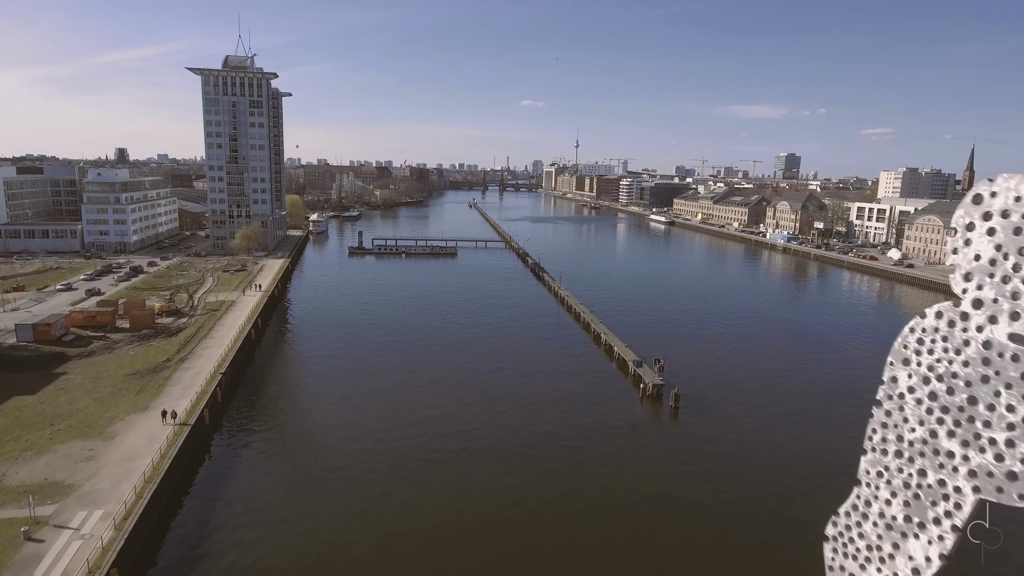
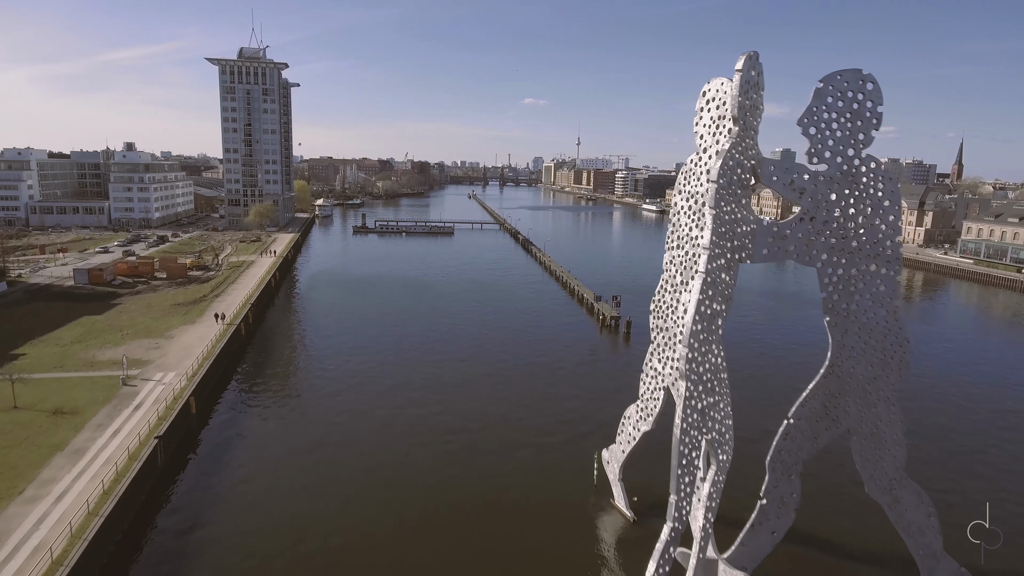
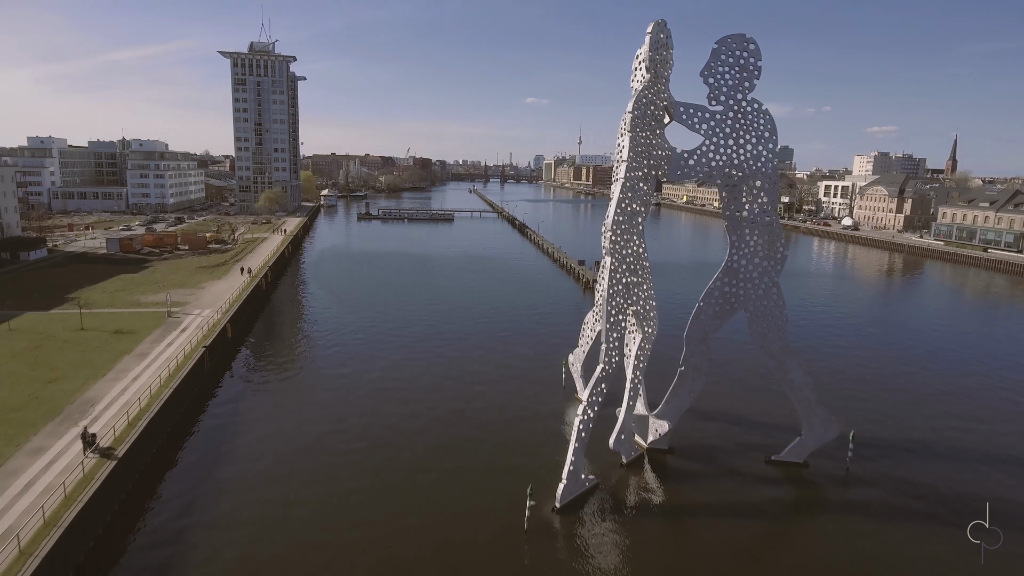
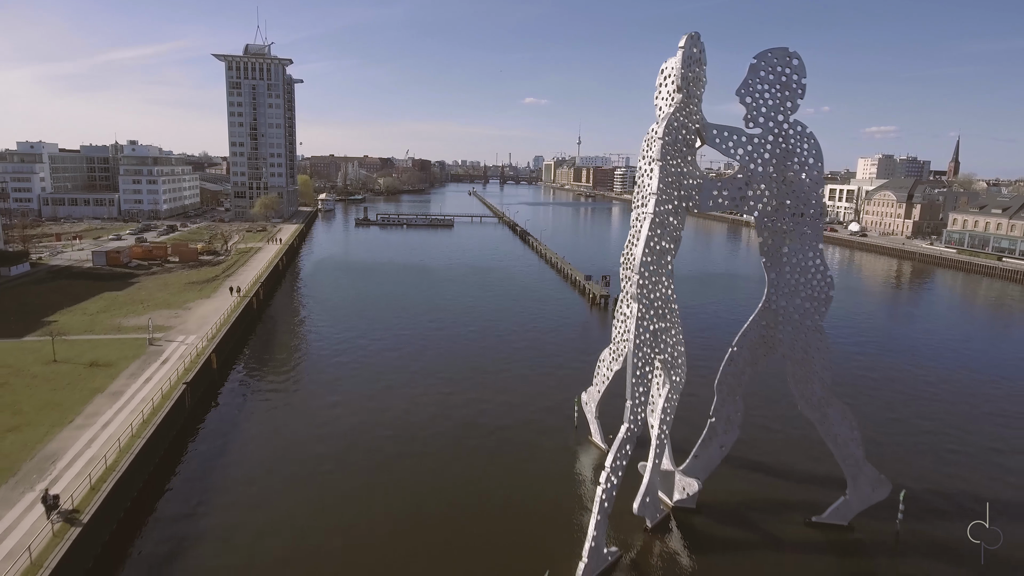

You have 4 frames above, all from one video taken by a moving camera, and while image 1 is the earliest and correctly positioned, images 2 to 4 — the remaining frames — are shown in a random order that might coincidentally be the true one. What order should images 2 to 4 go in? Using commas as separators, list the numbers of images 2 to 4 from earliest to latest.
2, 4, 3
